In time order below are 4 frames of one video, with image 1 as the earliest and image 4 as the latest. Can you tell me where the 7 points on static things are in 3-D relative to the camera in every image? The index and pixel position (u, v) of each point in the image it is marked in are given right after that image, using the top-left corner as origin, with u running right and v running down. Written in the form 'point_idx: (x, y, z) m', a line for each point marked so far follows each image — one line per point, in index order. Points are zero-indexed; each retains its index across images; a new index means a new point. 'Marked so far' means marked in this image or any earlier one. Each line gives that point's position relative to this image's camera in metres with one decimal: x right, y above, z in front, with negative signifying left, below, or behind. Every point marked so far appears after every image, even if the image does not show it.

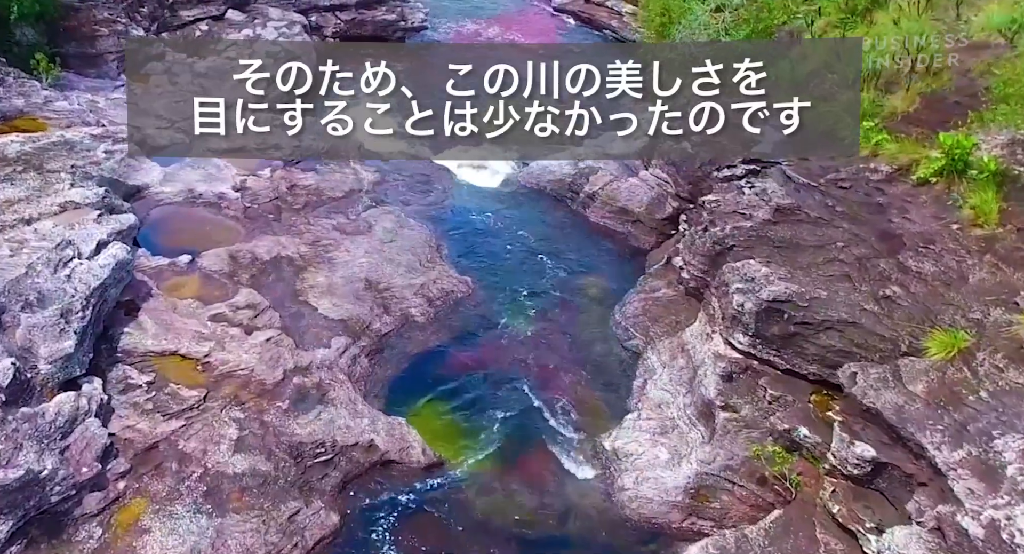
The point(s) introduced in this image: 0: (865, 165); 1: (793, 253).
0: (+4.1, +1.3, +9.0) m
1: (+2.8, +0.2, +7.7) m
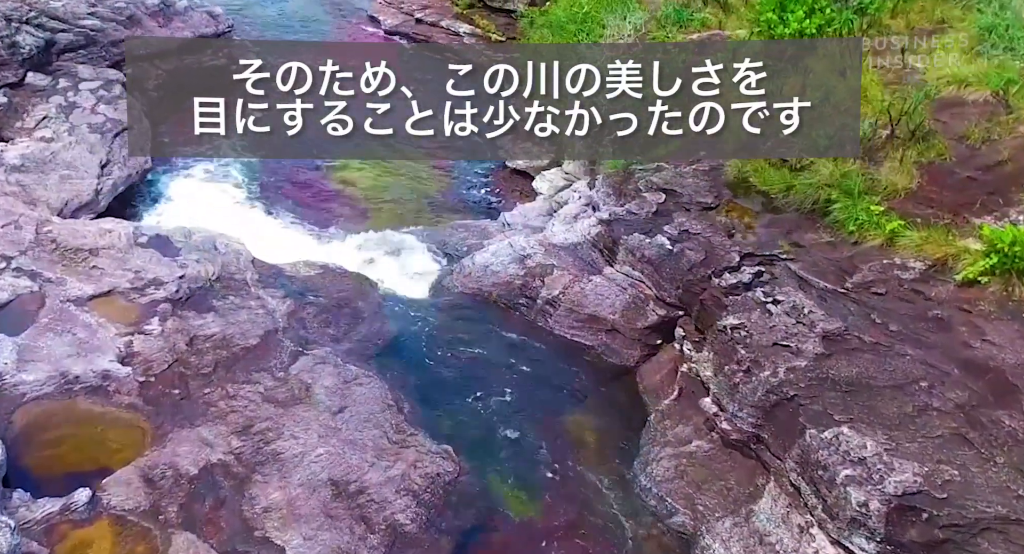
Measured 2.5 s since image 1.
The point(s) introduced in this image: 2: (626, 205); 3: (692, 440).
0: (+3.9, +0.2, +8.0) m
1: (+3.0, -1.0, +6.5) m
2: (+1.8, +1.0, +11.4) m
3: (+1.8, -1.7, +8.0) m
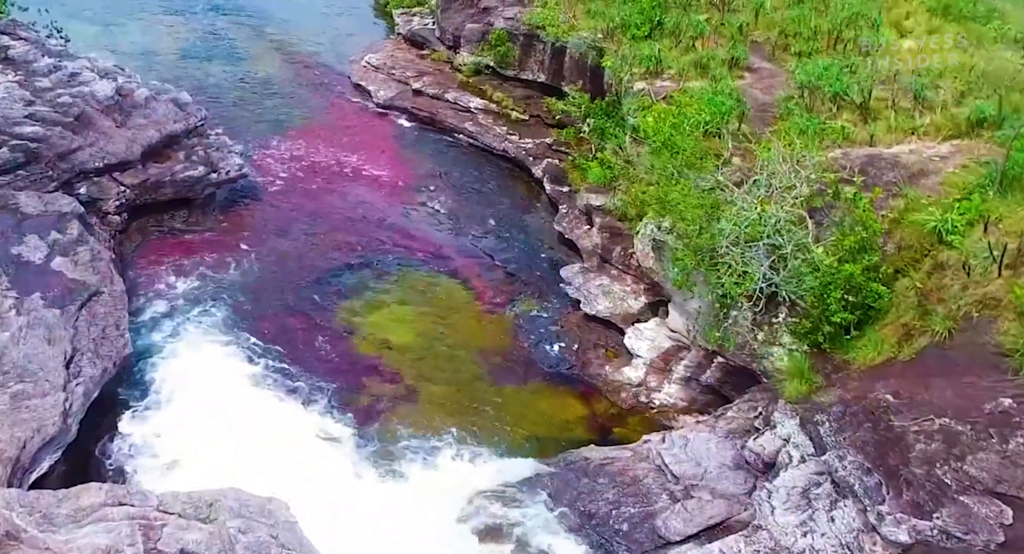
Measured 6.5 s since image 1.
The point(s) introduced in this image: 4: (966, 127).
0: (+6.3, -2.8, +4.2) m
1: (+5.6, -4.0, +2.6) m
2: (+4.0, -2.2, +7.5) m
3: (+4.4, -4.8, +4.0) m
4: (+8.3, +2.8, +14.2) m
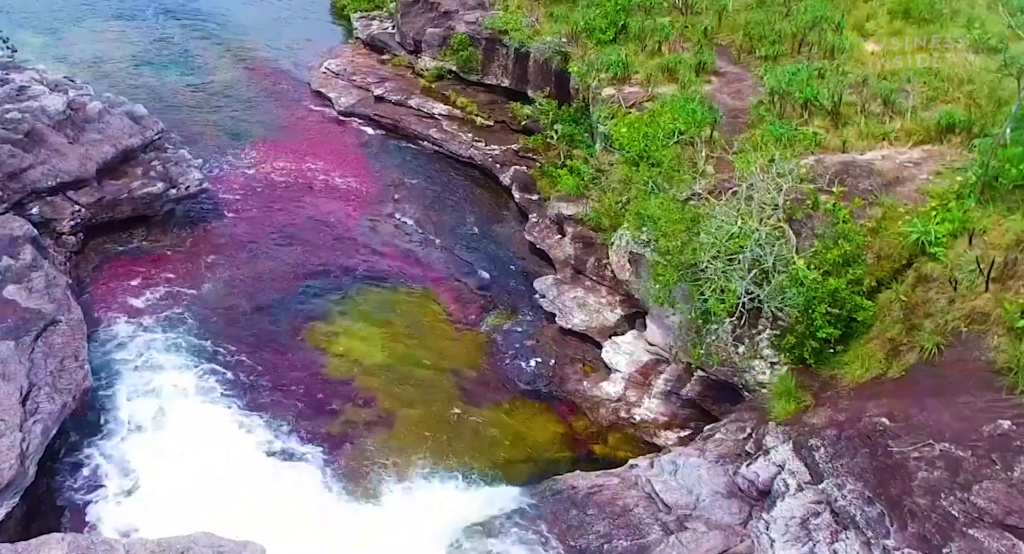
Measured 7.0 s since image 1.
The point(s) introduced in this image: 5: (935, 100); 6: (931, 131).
0: (+6.4, -2.9, +4.1) m
1: (+5.8, -4.2, +2.4) m
2: (+3.9, -2.5, +7.3) m
3: (+4.6, -5.0, +3.8) m
4: (+7.8, +2.7, +14.2) m
5: (+8.4, +3.5, +15.3) m
6: (+7.7, +2.7, +14.1) m
